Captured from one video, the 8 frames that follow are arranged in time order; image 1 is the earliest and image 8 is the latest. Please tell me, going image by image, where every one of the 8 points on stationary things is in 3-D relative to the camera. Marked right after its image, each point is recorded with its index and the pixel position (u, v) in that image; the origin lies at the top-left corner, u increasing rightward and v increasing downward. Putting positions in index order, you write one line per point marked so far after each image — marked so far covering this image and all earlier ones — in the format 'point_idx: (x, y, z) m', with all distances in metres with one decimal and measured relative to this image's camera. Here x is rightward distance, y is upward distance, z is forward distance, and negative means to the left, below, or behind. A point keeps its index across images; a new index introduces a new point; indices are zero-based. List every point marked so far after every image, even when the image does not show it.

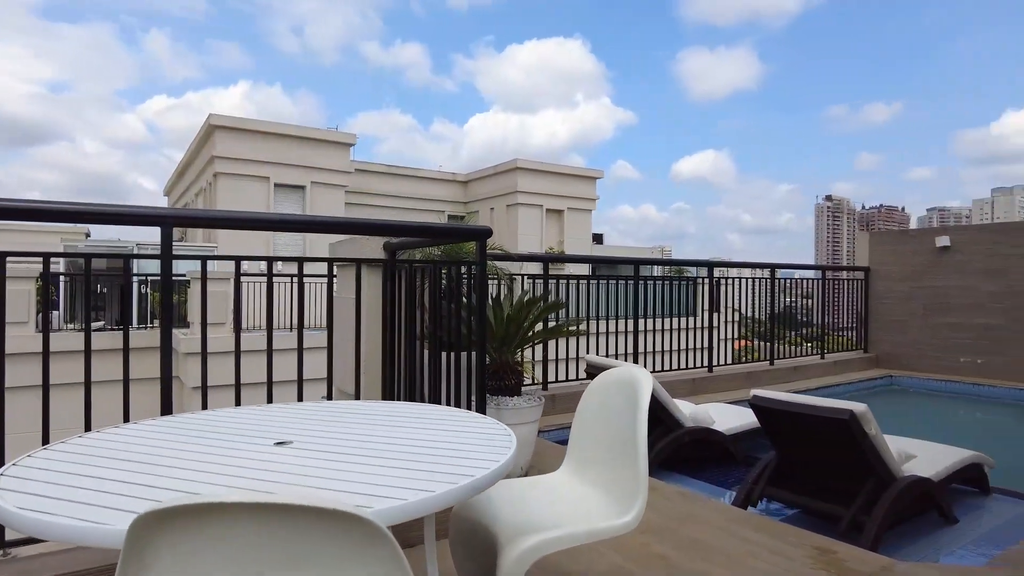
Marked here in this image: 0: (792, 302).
0: (+3.0, -0.1, +7.0) m
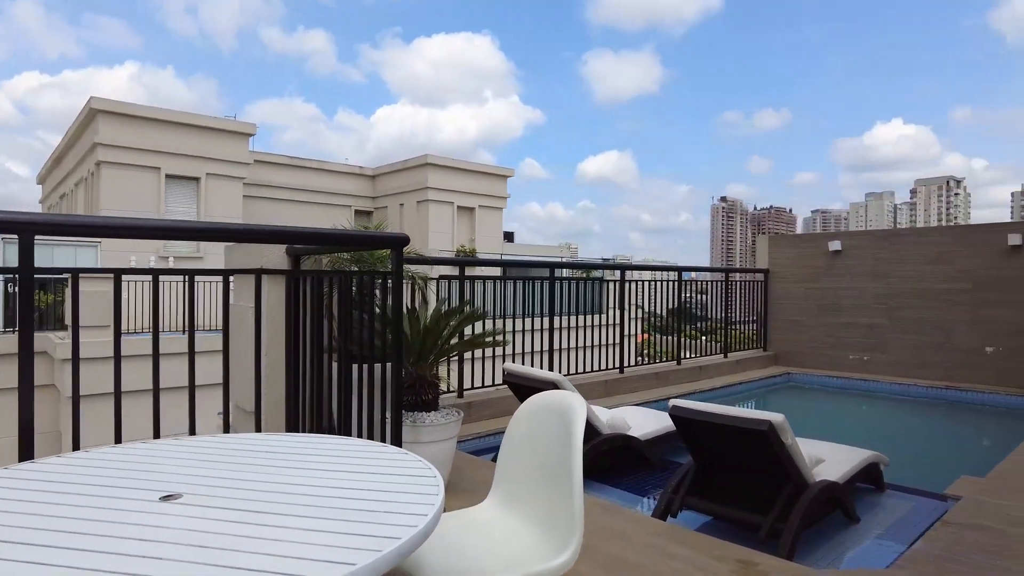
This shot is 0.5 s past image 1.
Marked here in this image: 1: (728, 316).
0: (+2.0, -0.2, +7.2) m
1: (+2.5, -0.3, +7.6) m
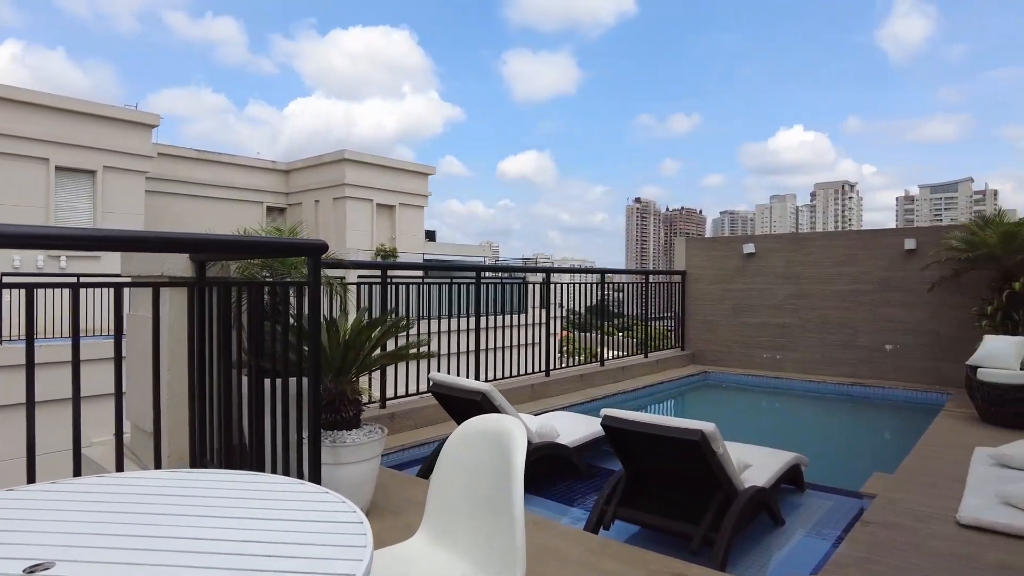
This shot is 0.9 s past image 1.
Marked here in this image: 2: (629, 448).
0: (+1.2, -0.2, +7.3) m
1: (+1.6, -0.3, +7.7) m
2: (+0.5, -0.7, +2.7) m
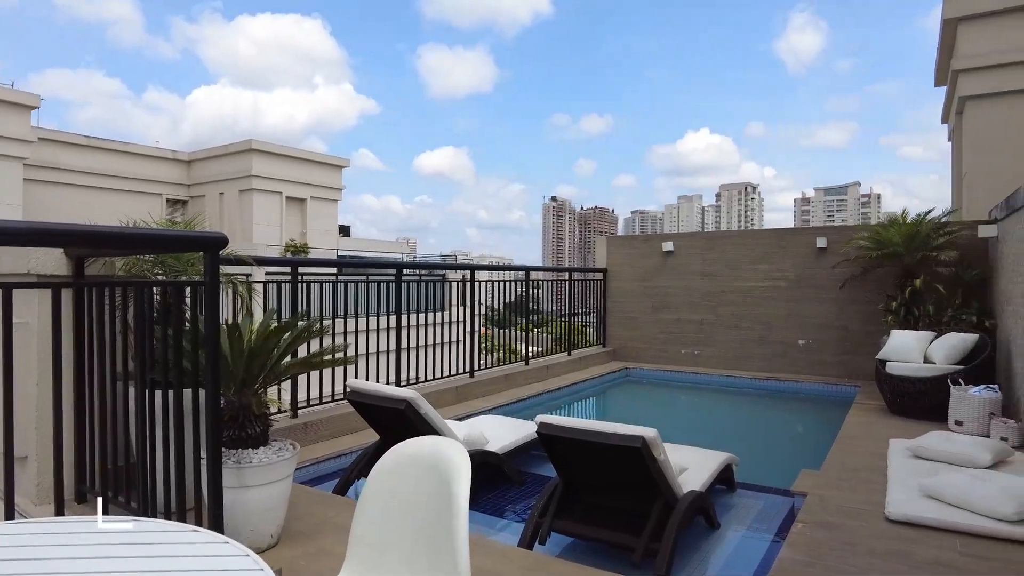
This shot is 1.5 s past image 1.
0: (+0.3, -0.1, +7.1) m
1: (+0.7, -0.3, +7.6) m
2: (+0.2, -0.7, +2.5) m
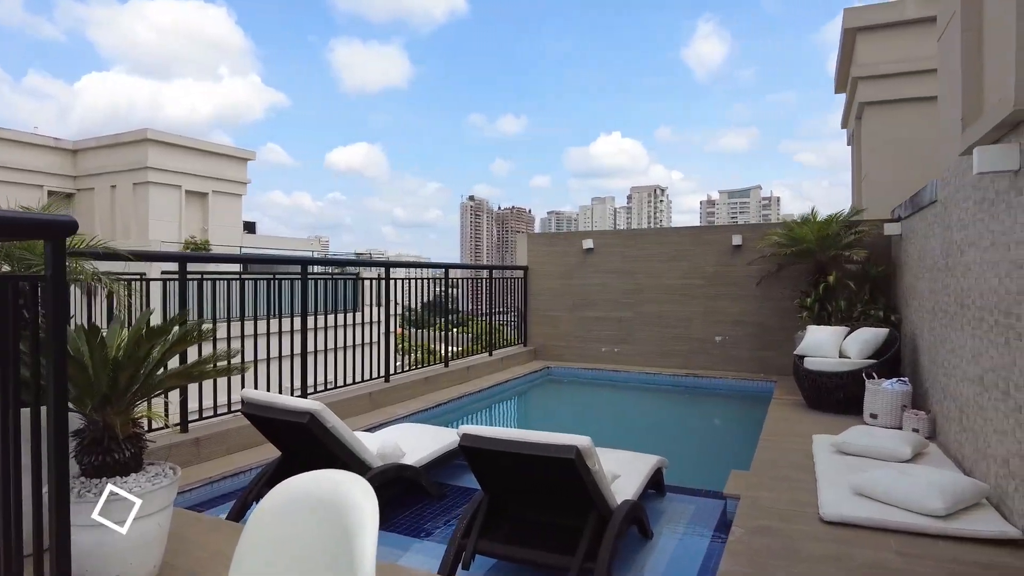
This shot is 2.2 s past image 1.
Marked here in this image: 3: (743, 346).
0: (-0.5, -0.1, +6.9) m
1: (-0.2, -0.3, +7.4) m
2: (-0.1, -0.6, +2.3) m
3: (+2.5, -0.6, +7.1) m
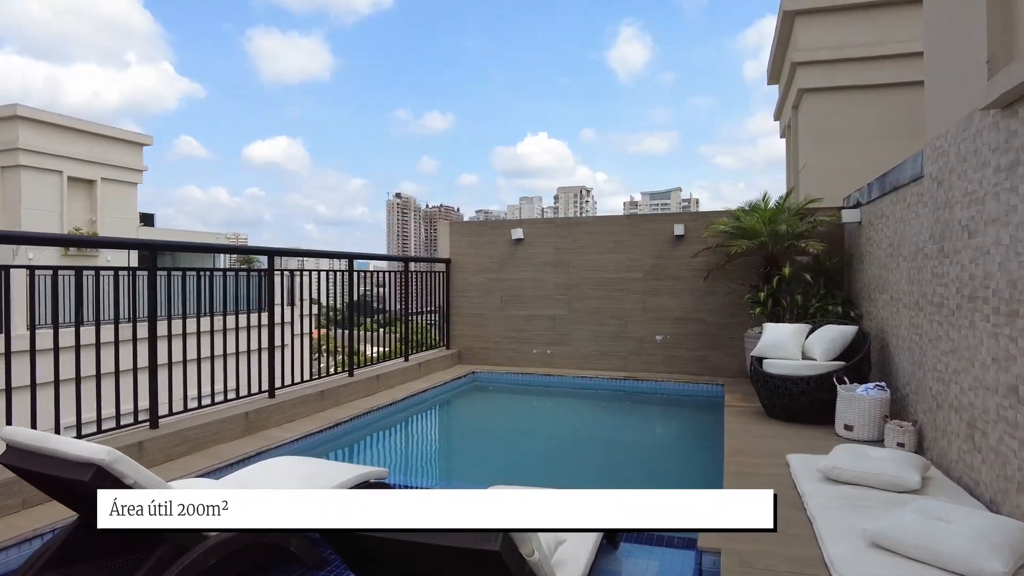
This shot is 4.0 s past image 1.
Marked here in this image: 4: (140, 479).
0: (-1.3, -0.1, +5.9) m
1: (-1.1, -0.2, +6.5) m
2: (-0.3, -0.6, +1.4) m
3: (+1.7, -0.6, +6.5) m
4: (-1.0, -0.5, +1.8) m
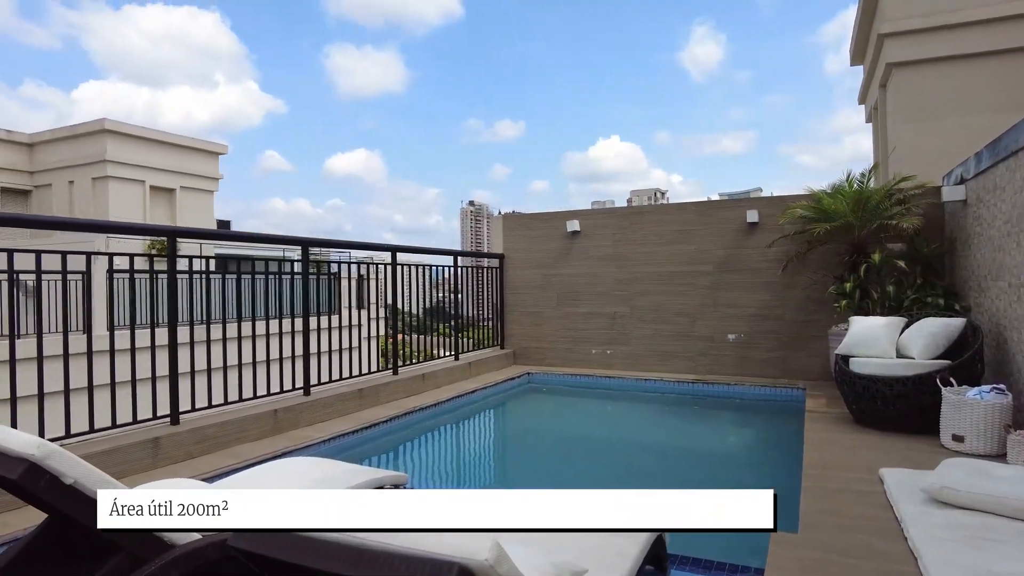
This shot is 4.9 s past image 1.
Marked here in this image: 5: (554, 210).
0: (-0.8, 0.0, +5.7) m
1: (-0.5, -0.2, +6.2) m
2: (-0.3, -0.5, +1.1) m
3: (+2.2, -0.5, +5.9) m
4: (-1.0, -0.5, +1.5) m
5: (+0.5, +0.8, +6.9) m
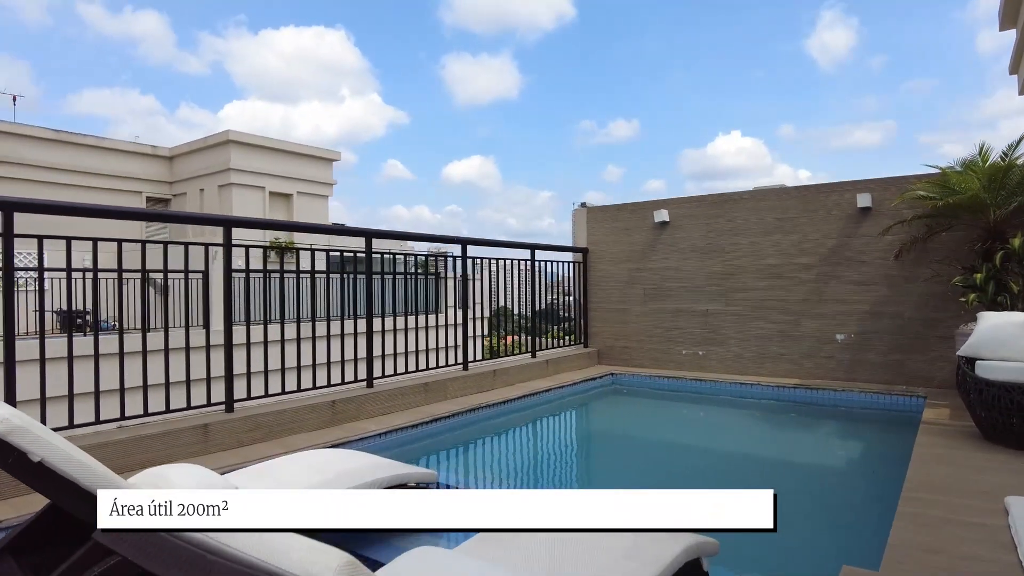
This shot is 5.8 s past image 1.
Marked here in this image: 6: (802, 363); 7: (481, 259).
0: (-0.2, 0.0, +5.5) m
1: (+0.2, -0.2, +6.0) m
2: (-0.5, -0.5, +0.9) m
3: (+2.9, -0.5, +5.2) m
4: (-1.1, -0.4, +1.4) m
5: (+1.3, +0.9, +6.5) m
6: (+2.5, -0.6, +5.5) m
7: (-0.2, +0.2, +5.4) m
